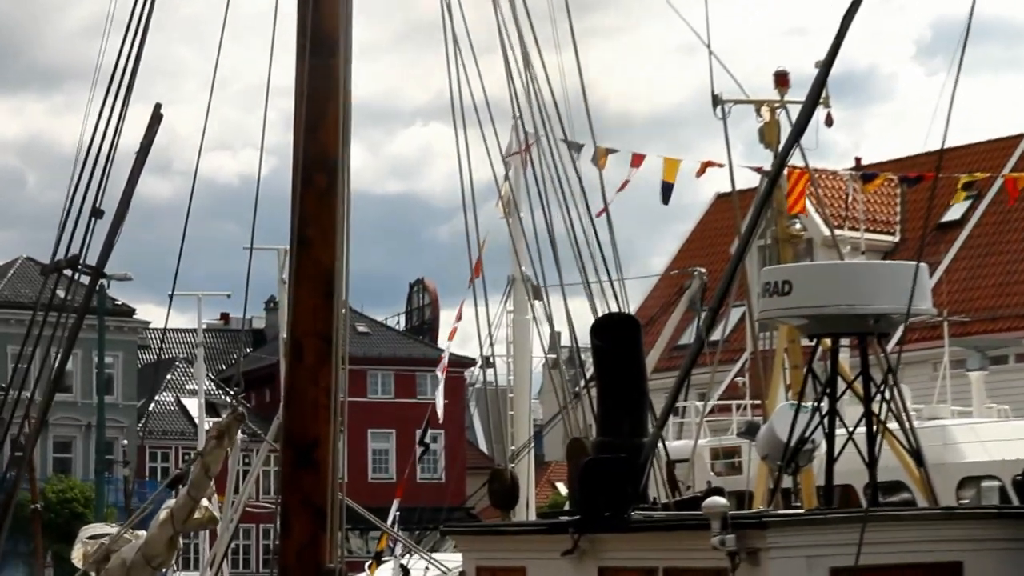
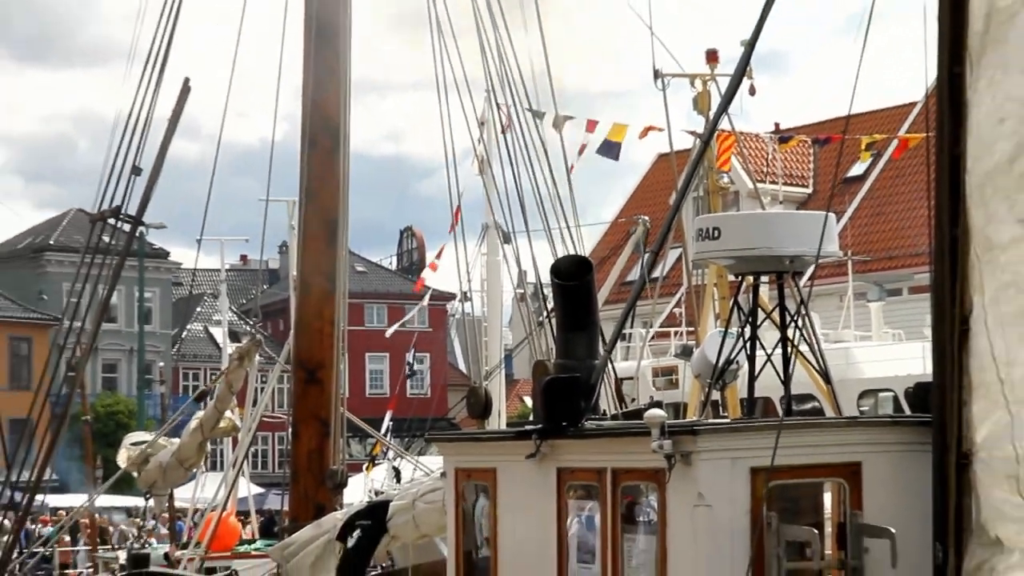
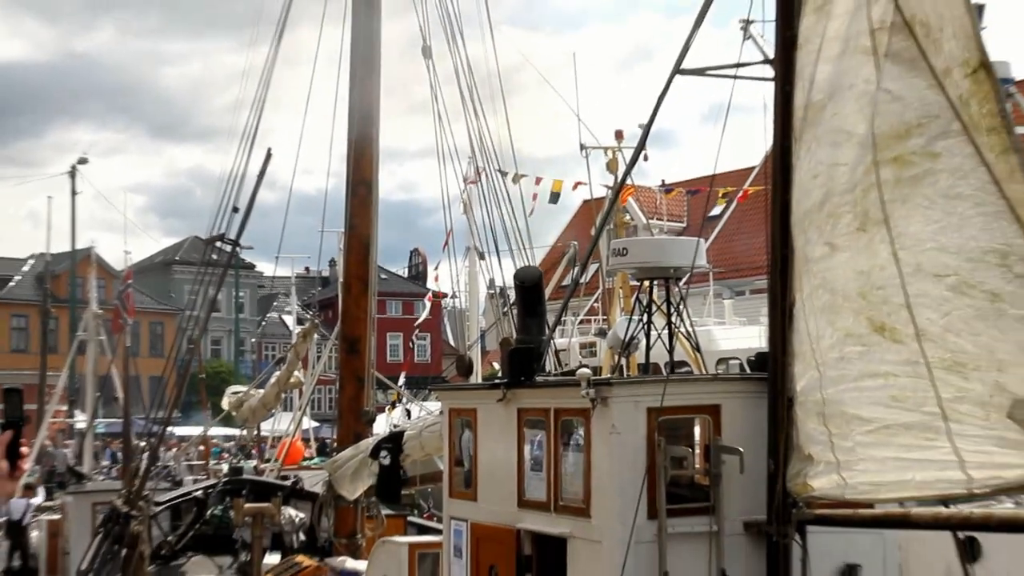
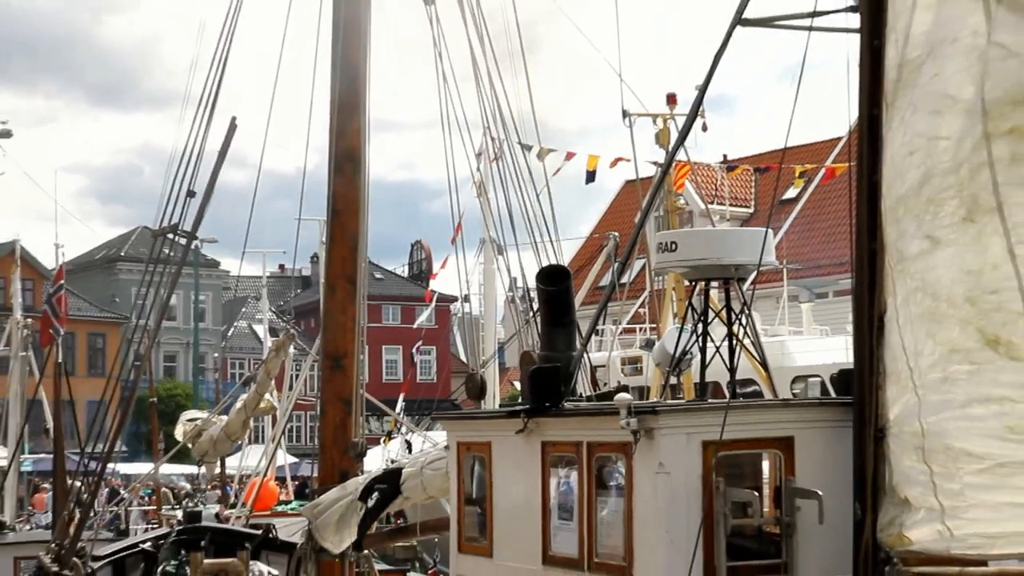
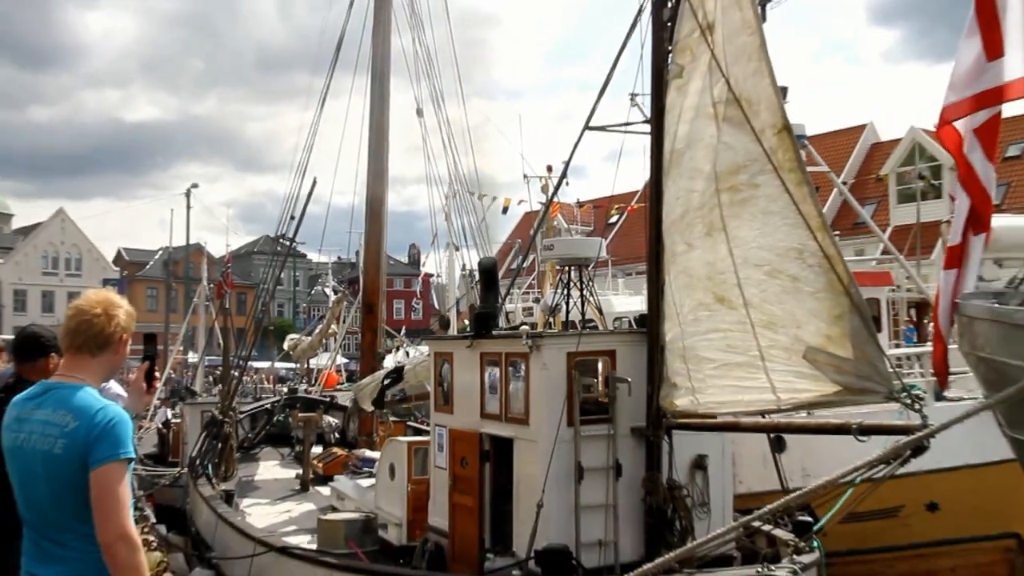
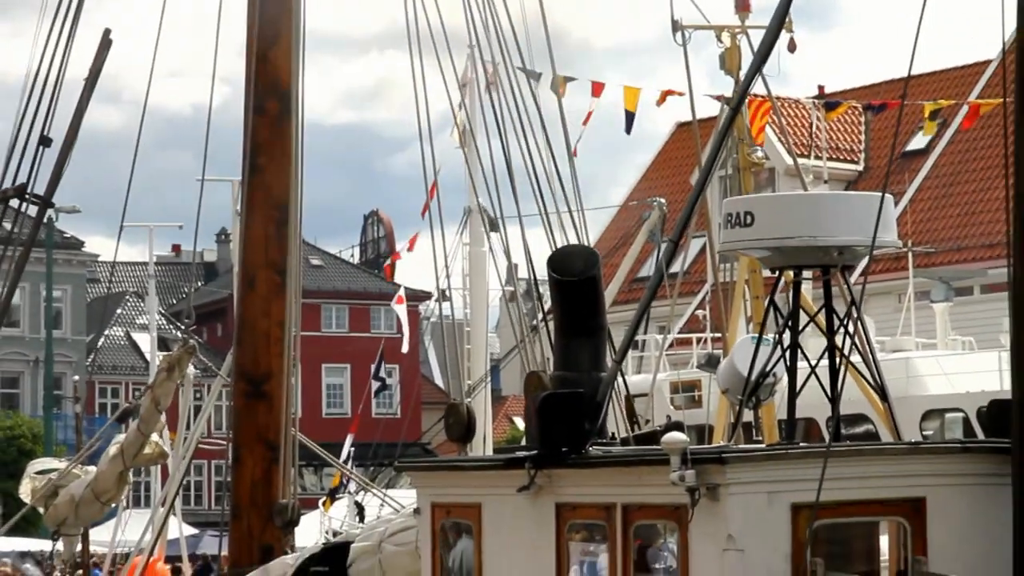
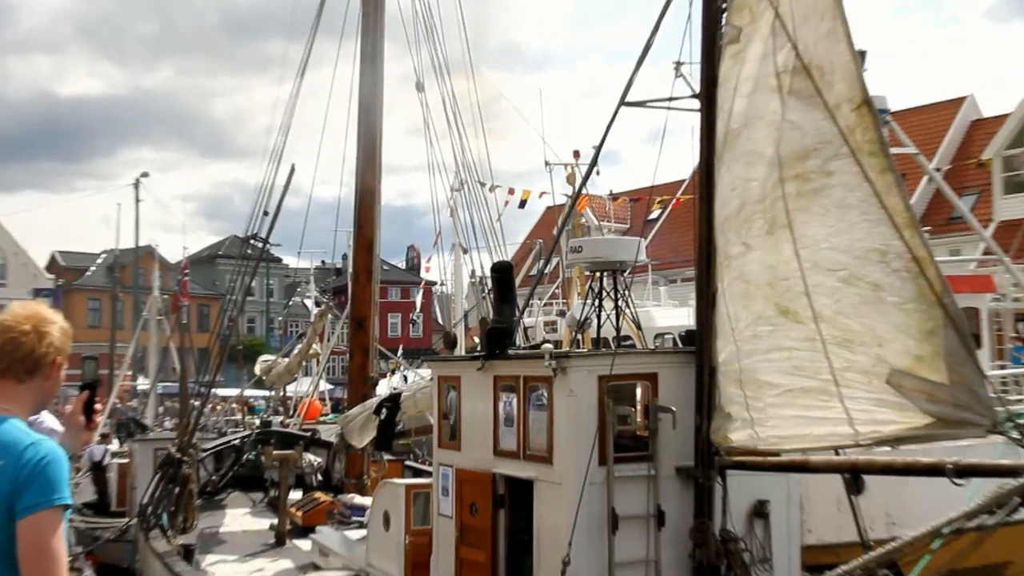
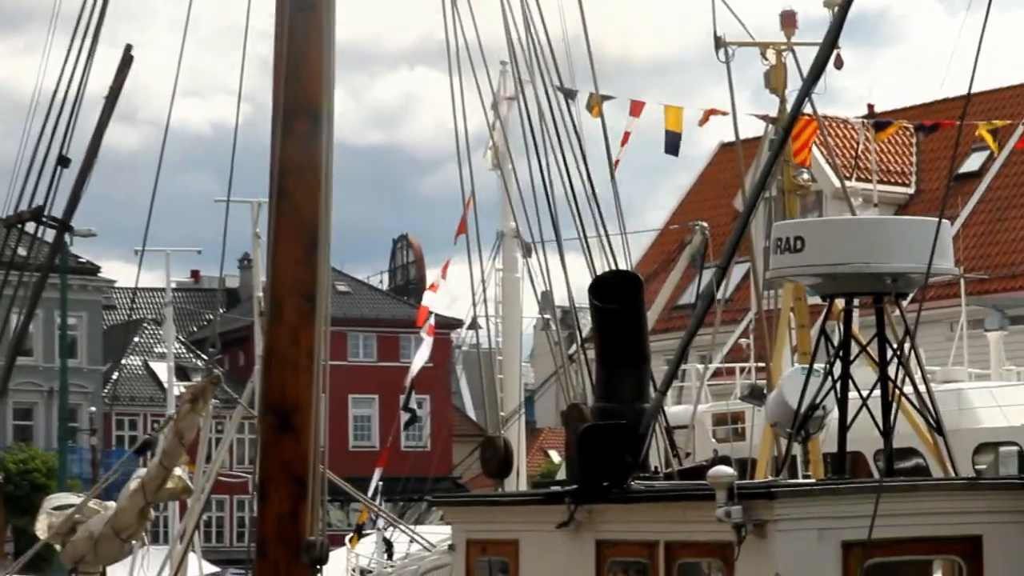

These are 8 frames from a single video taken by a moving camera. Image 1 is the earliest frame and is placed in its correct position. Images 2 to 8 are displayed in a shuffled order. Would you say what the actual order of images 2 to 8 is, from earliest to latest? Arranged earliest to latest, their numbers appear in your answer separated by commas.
8, 6, 2, 4, 3, 7, 5
